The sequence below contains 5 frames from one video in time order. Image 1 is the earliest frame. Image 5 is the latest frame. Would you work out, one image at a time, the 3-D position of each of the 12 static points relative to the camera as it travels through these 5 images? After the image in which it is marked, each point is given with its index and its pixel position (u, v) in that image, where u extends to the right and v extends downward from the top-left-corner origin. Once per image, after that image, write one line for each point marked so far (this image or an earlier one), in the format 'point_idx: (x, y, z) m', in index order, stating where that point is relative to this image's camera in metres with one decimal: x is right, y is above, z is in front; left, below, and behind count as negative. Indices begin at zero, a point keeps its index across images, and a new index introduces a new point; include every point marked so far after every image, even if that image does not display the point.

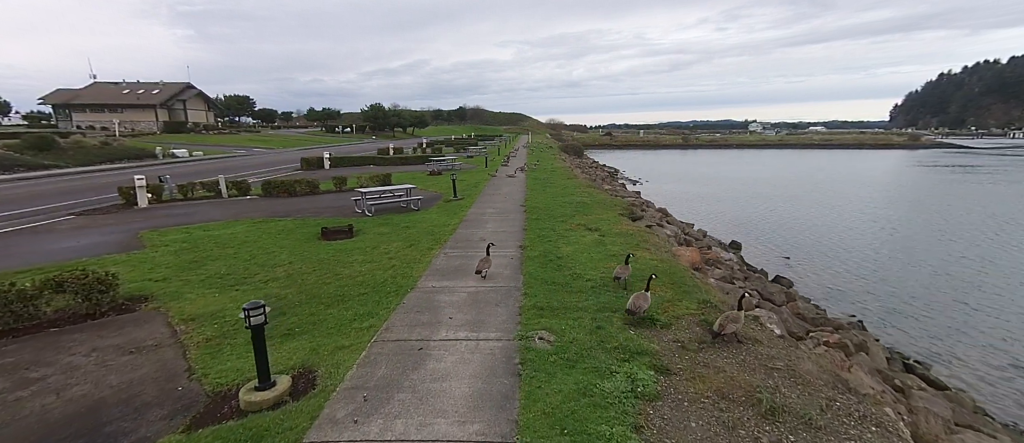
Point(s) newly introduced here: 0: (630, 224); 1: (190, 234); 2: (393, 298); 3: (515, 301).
0: (+3.3, -0.1, +11.1) m
1: (-8.4, -0.3, +10.5) m
2: (-1.8, -1.2, +6.1) m
3: (0.0, -1.2, +5.9) m
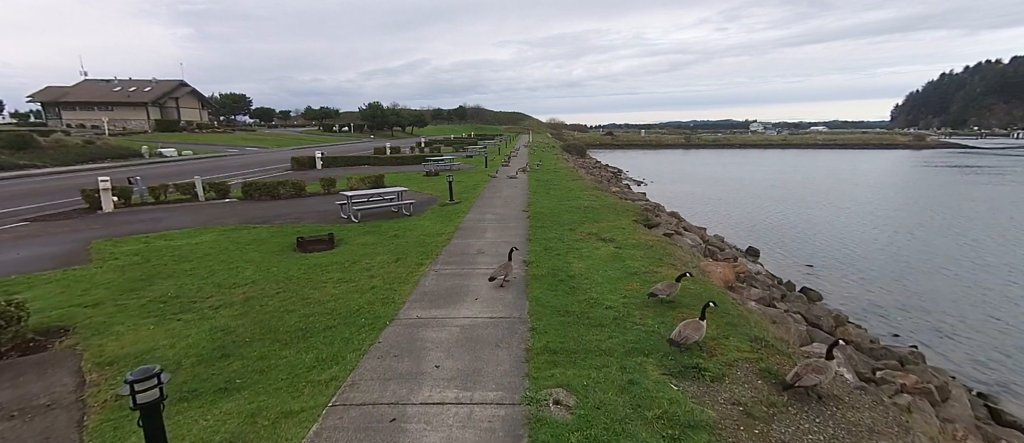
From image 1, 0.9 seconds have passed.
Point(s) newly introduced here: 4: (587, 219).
0: (+3.3, -0.3, +9.8) m
1: (-8.4, -0.5, +9.2) m
2: (-1.8, -1.4, +4.9) m
3: (+0.1, -1.4, +4.7) m
4: (+2.0, +0.1, +10.9) m
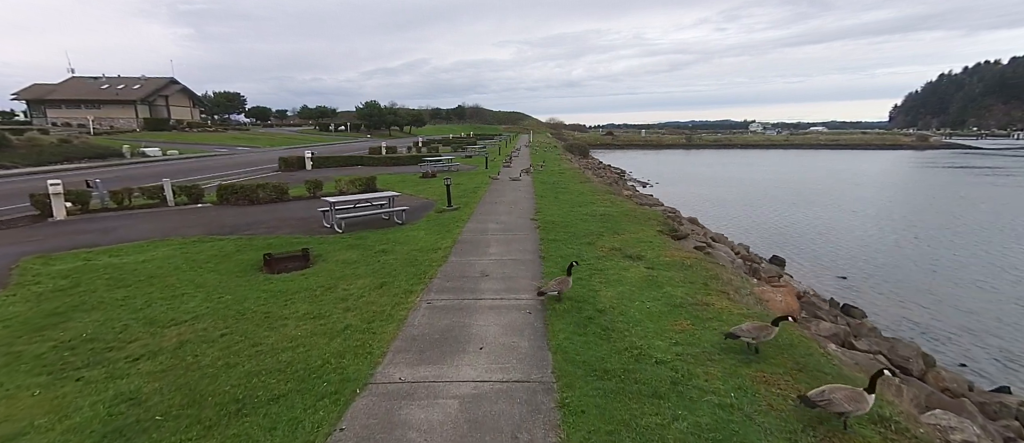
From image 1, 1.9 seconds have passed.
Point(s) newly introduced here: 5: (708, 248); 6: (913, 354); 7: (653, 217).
0: (+3.5, -0.6, +8.4) m
1: (-8.2, -0.8, +7.7) m
2: (-1.6, -1.6, +3.4) m
3: (+0.3, -1.6, +3.2) m
4: (+2.2, -0.2, +9.5) m
5: (+4.6, -0.6, +9.3) m
6: (+6.3, -2.1, +6.3) m
7: (+4.0, +0.1, +11.3) m
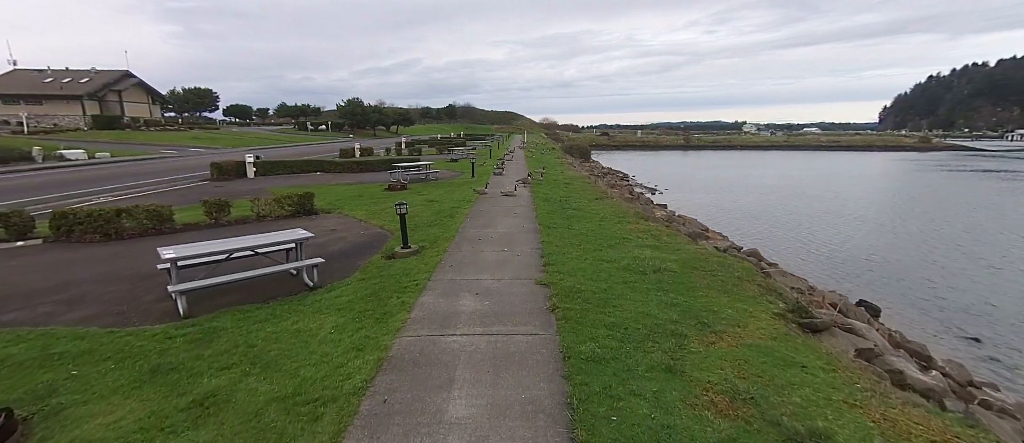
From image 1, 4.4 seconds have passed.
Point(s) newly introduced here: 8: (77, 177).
0: (+3.4, -1.5, +3.9) m
1: (-8.3, -1.8, +3.0) m
2: (-1.6, -2.6, -1.2) m
3: (+0.3, -2.6, -1.4) m
4: (+2.1, -1.2, +5.0) m
5: (+4.5, -1.6, +4.8) m
6: (+6.2, -3.0, +1.8) m
7: (+3.9, -0.8, +6.8) m
8: (-21.6, +2.2, +19.8) m
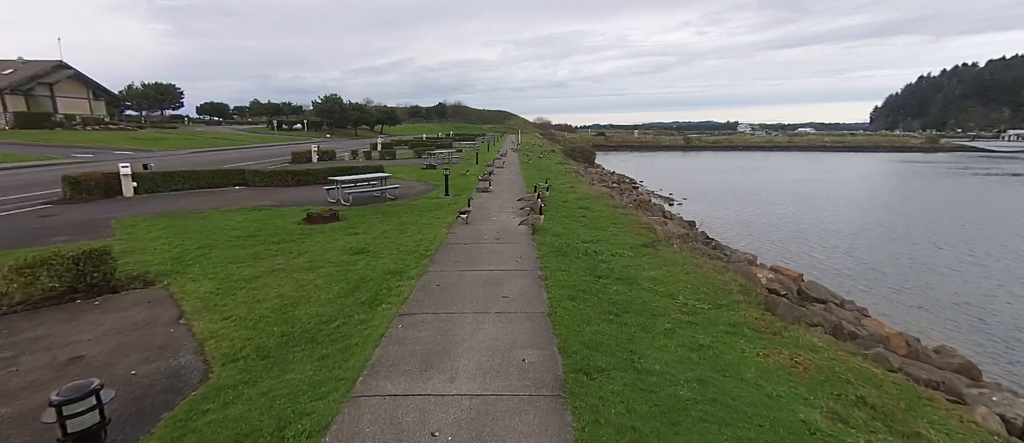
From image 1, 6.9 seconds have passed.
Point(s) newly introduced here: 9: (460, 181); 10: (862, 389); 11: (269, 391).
0: (+3.3, -2.8, -1.7) m
1: (-8.3, -3.1, -2.7) m
2: (-1.6, -3.9, -6.8) m
3: (+0.3, -3.9, -7.0) m
4: (+2.0, -2.4, -0.6) m
5: (+4.4, -2.8, -0.7) m
6: (+6.2, -4.3, -3.7) m
7: (+3.7, -2.1, +1.2) m
8: (-21.9, +0.9, +13.8) m
9: (-2.2, +1.7, +17.0) m
10: (+3.1, -1.5, +3.7) m
11: (-2.2, -1.5, +3.4) m
